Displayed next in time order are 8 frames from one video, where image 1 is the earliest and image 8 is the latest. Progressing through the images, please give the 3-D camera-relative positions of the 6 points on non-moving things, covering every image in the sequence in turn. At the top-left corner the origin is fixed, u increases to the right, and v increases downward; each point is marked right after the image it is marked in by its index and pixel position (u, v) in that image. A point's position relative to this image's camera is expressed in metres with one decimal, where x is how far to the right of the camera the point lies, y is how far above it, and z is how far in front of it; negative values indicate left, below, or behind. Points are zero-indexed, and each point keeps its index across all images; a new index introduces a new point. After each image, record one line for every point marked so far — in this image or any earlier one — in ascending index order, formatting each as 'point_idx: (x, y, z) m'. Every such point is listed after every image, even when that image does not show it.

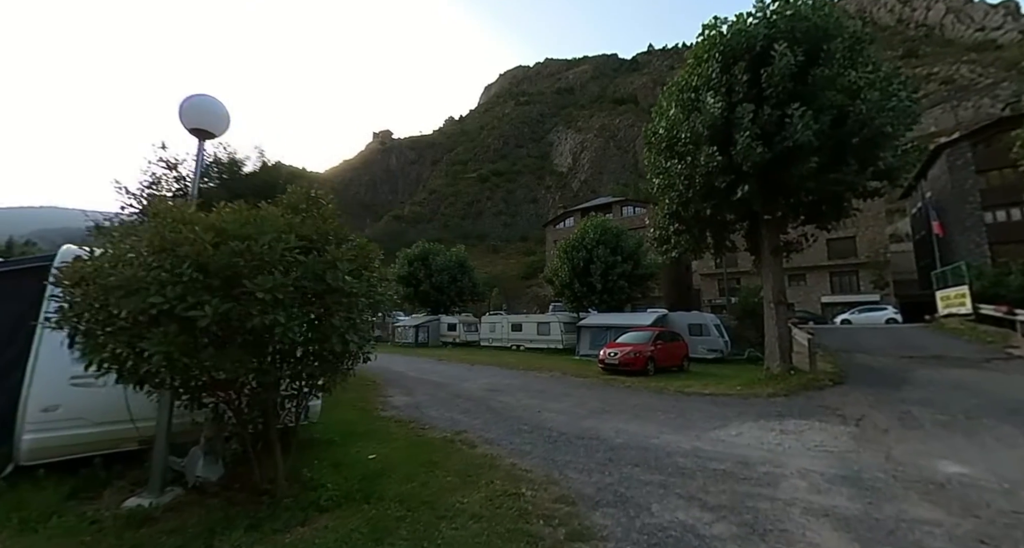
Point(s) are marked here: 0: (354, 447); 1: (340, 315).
0: (-2.5, -2.7, +6.3) m
1: (-1.7, -0.4, +3.8) m
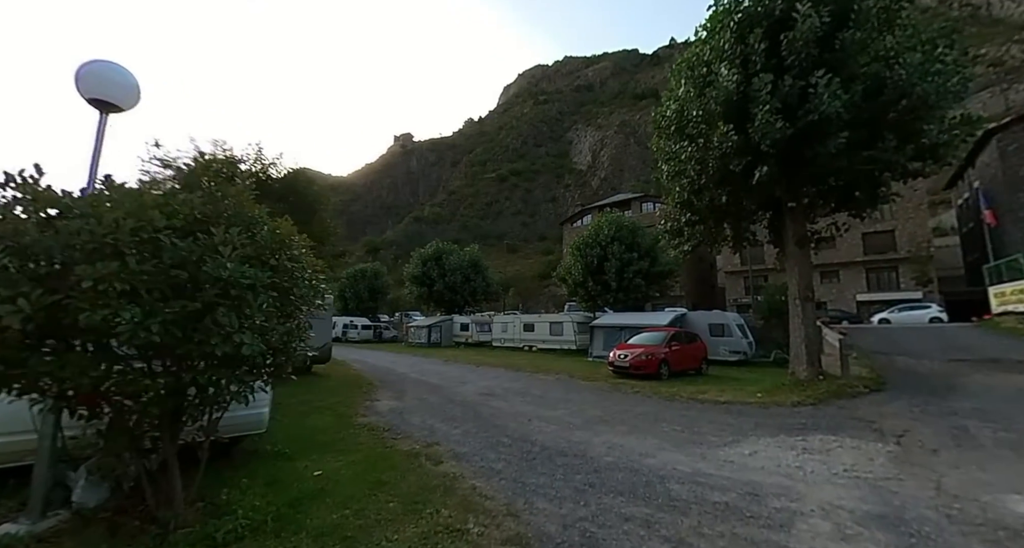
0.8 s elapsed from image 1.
0: (-2.9, -2.6, +5.6) m
1: (-2.2, -0.3, +3.1) m
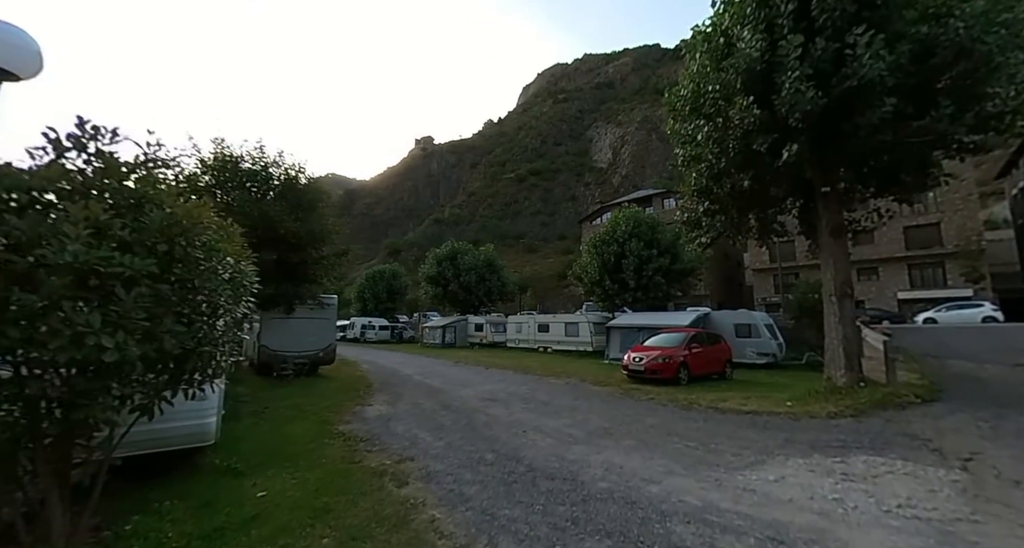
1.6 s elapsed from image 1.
0: (-3.1, -2.5, +5.0) m
1: (-2.6, -0.2, +2.4) m
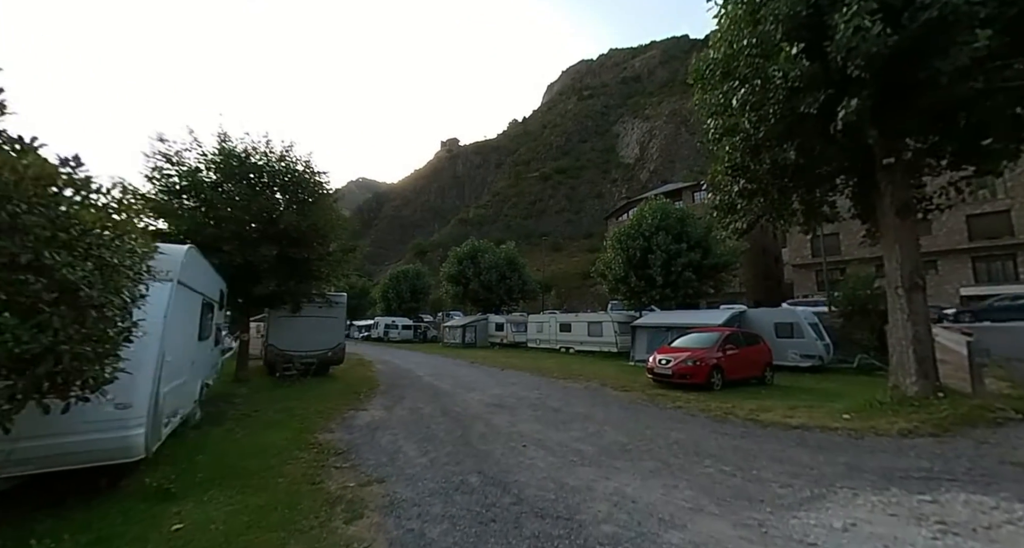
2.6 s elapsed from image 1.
0: (-3.3, -2.3, +4.1) m
1: (-3.0, 0.0, +1.6) m
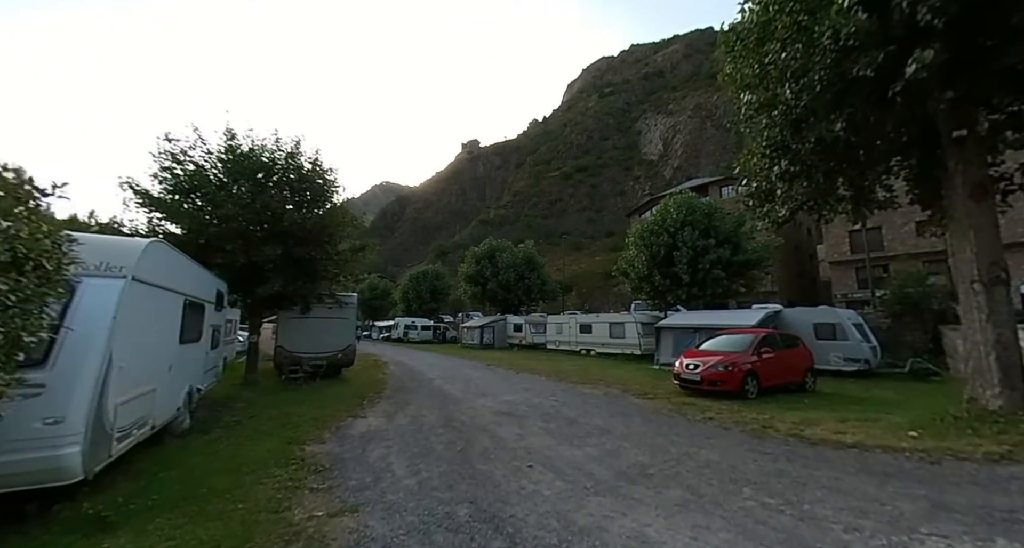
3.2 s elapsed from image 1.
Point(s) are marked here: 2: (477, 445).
0: (-3.4, -2.3, +3.5) m
1: (-3.2, 0.0, +1.0) m
2: (-0.5, -2.7, +6.4) m
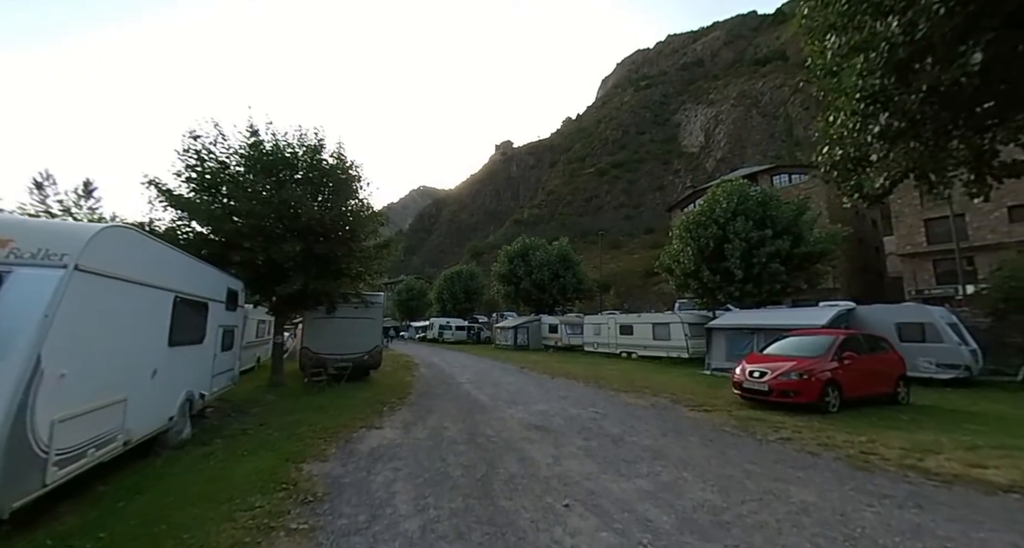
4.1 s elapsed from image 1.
0: (-3.2, -2.2, +2.7) m
1: (-3.3, +0.1, +0.1) m
2: (-0.1, -2.6, +5.3) m
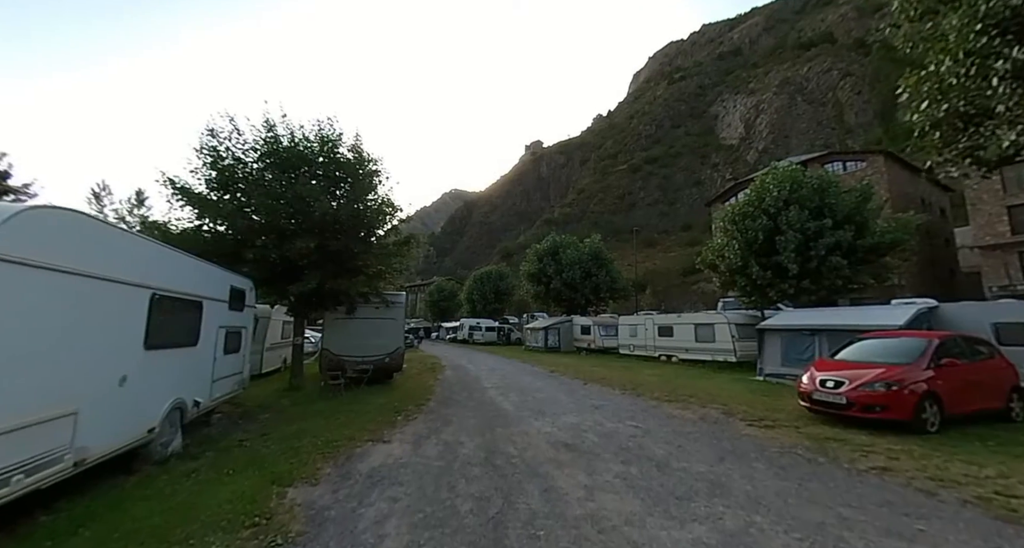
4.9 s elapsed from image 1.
0: (-3.2, -2.1, +1.9) m
1: (-3.5, +0.3, -0.6) m
2: (+0.1, -2.5, +4.3) m
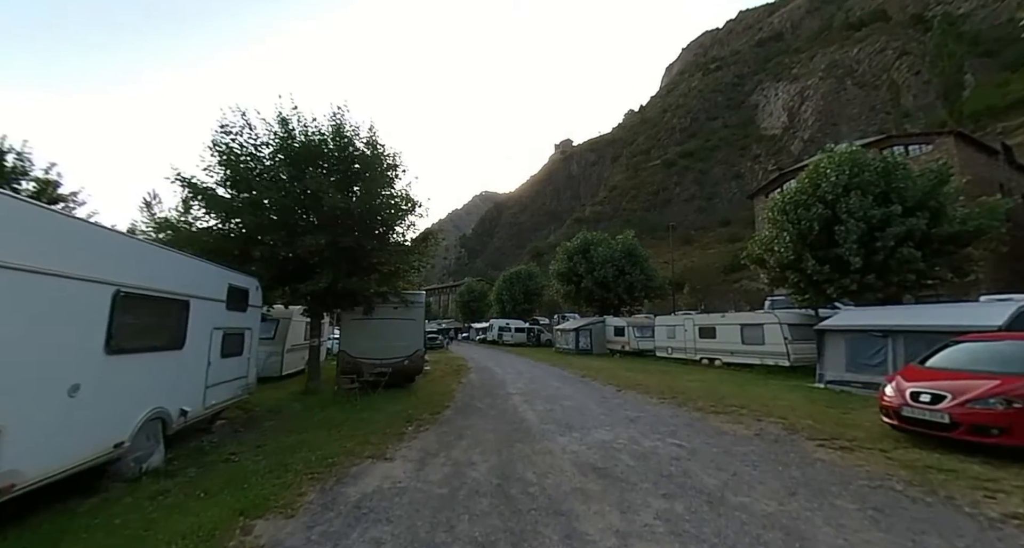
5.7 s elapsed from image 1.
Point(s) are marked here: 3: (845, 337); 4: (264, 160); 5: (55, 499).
0: (-3.3, -2.0, +1.2) m
1: (-3.8, +0.3, -1.3) m
2: (+0.2, -2.3, +3.3) m
3: (+10.4, -2.0, +12.6) m
4: (-7.0, +3.2, +11.5) m
5: (-5.0, -2.5, +4.5) m
